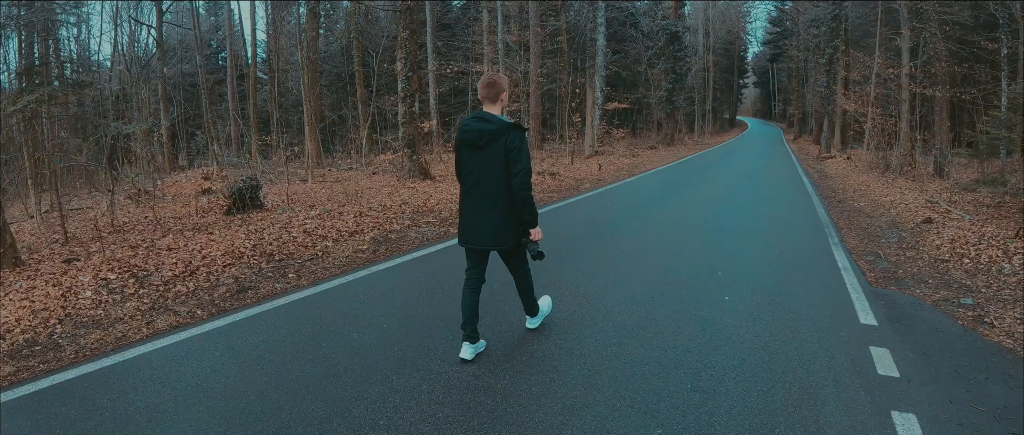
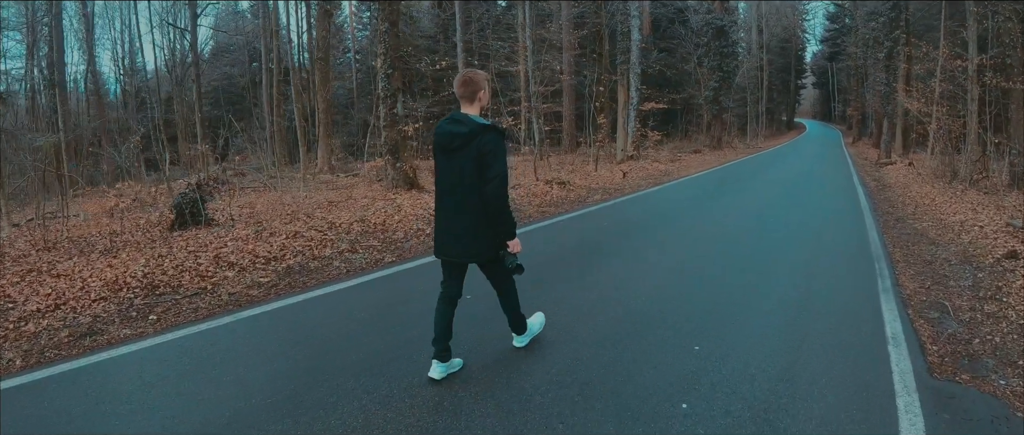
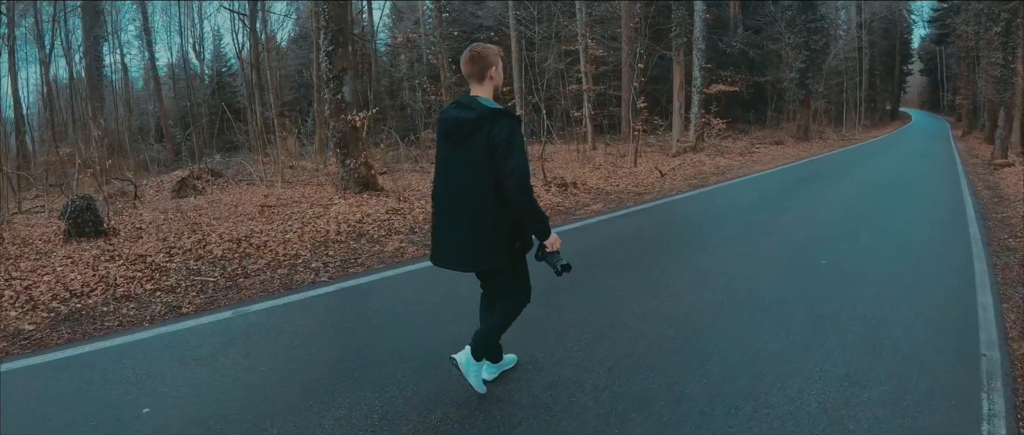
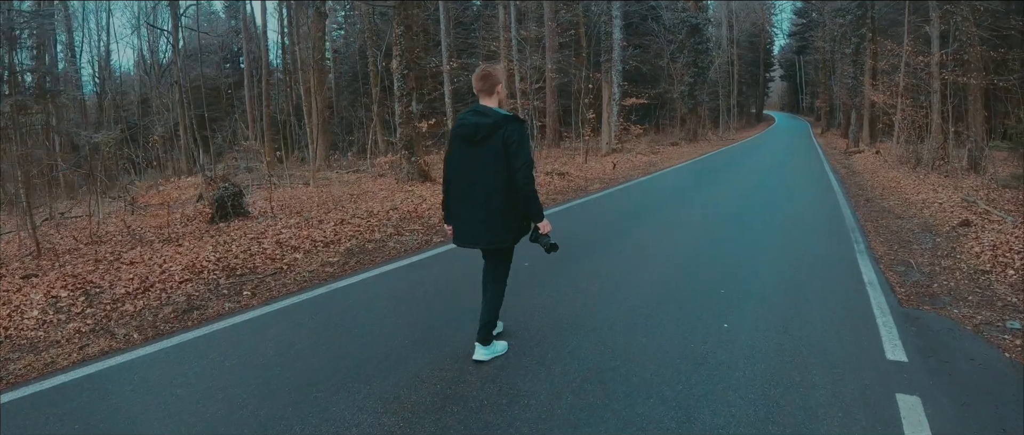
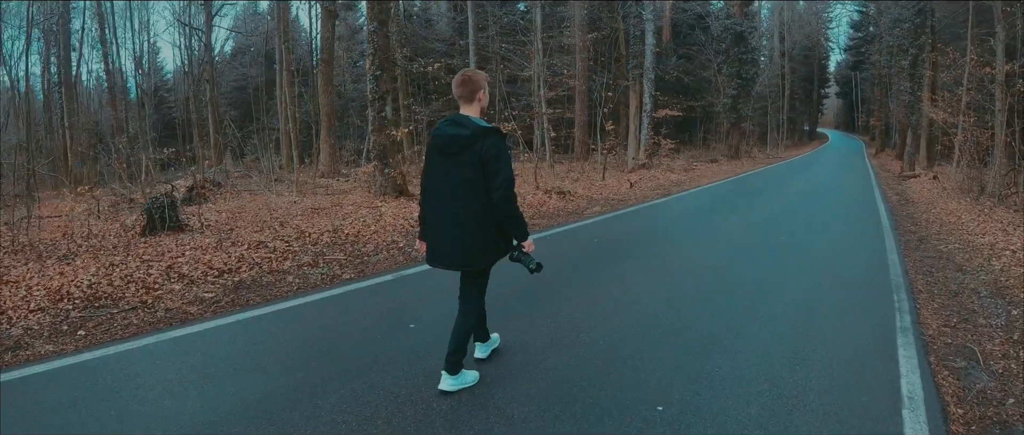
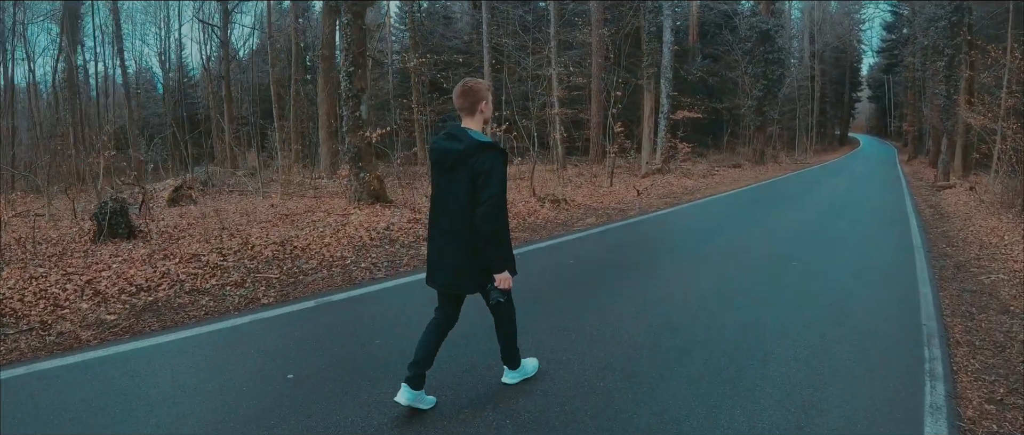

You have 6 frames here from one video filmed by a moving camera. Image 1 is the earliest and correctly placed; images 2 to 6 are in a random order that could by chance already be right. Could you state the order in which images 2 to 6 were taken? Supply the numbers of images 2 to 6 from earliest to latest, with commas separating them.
4, 2, 5, 6, 3
